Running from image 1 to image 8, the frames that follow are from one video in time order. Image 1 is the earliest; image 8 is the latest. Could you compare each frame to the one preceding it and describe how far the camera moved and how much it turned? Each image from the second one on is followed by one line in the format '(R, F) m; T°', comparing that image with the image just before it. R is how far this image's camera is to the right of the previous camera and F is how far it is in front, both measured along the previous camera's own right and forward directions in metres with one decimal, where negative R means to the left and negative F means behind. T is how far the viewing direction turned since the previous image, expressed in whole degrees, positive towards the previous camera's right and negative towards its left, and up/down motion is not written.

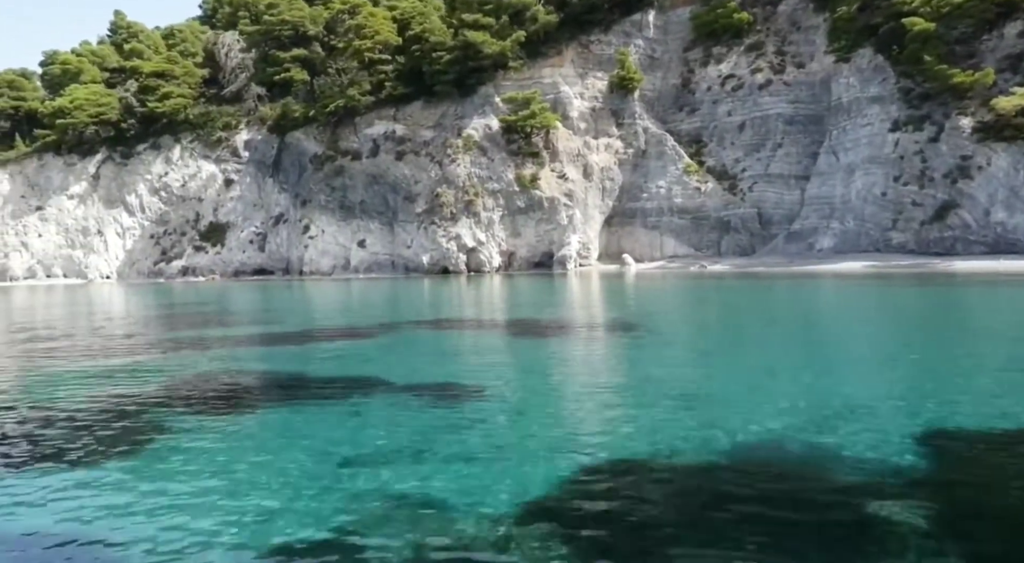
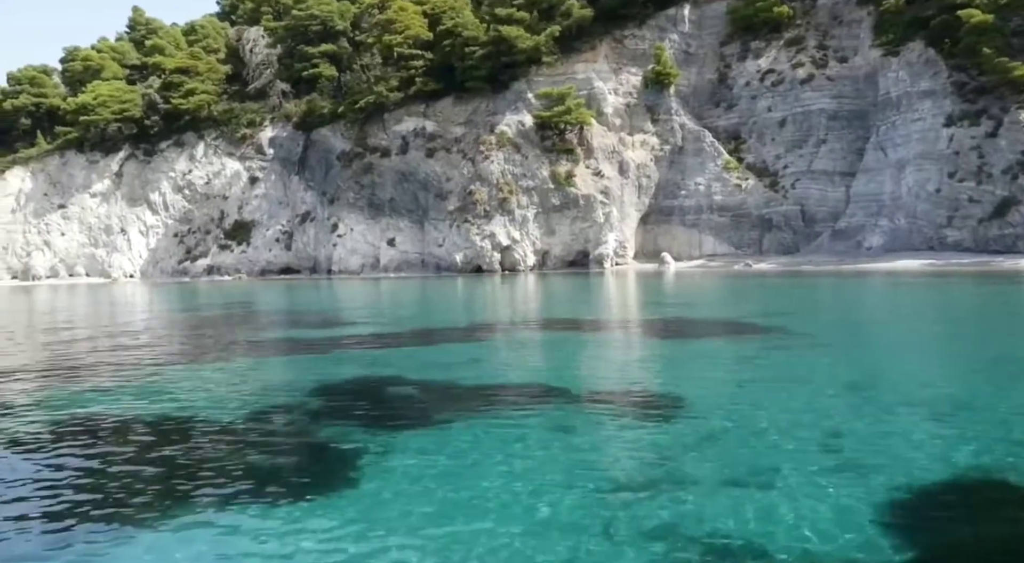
(-1.5, +0.7) m; 0°
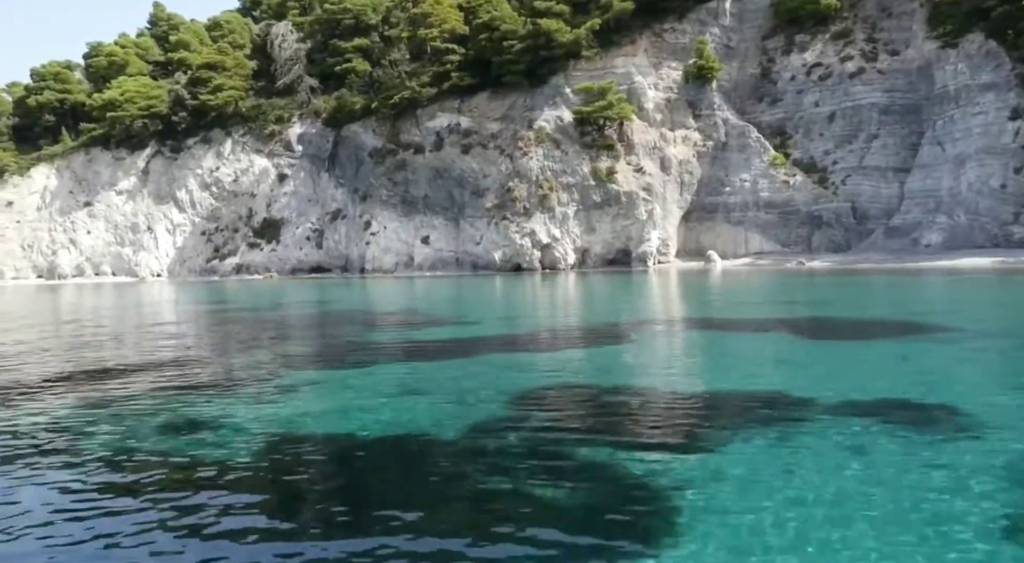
(-1.7, +0.8) m; 0°
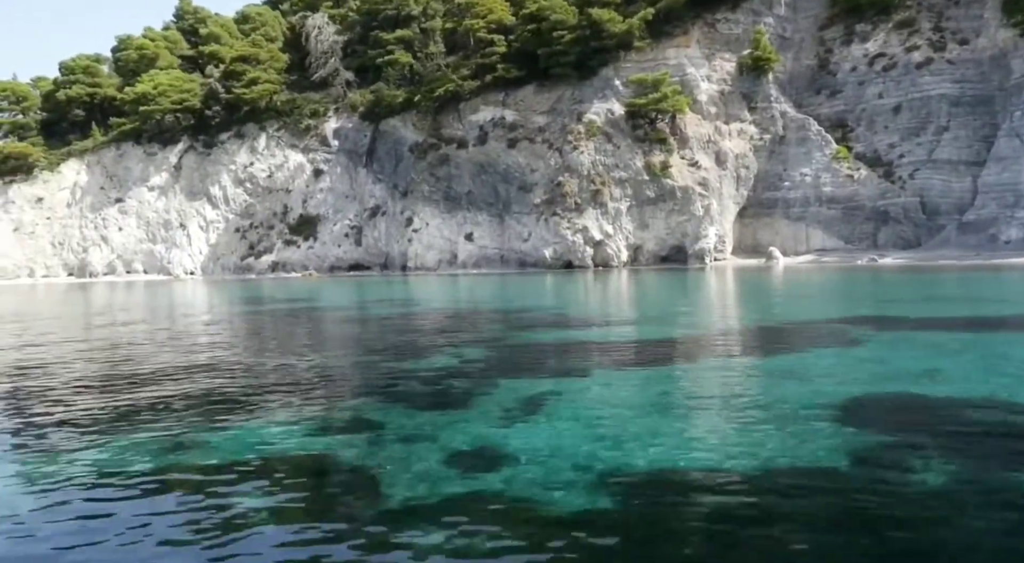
(-2.1, +1.2) m; 0°
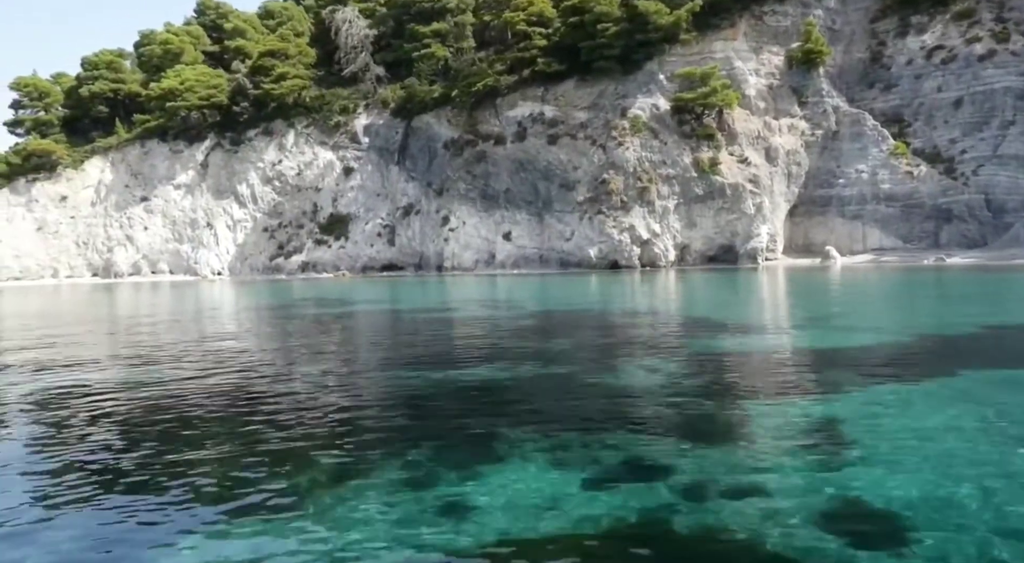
(-1.8, +1.3) m; 0°
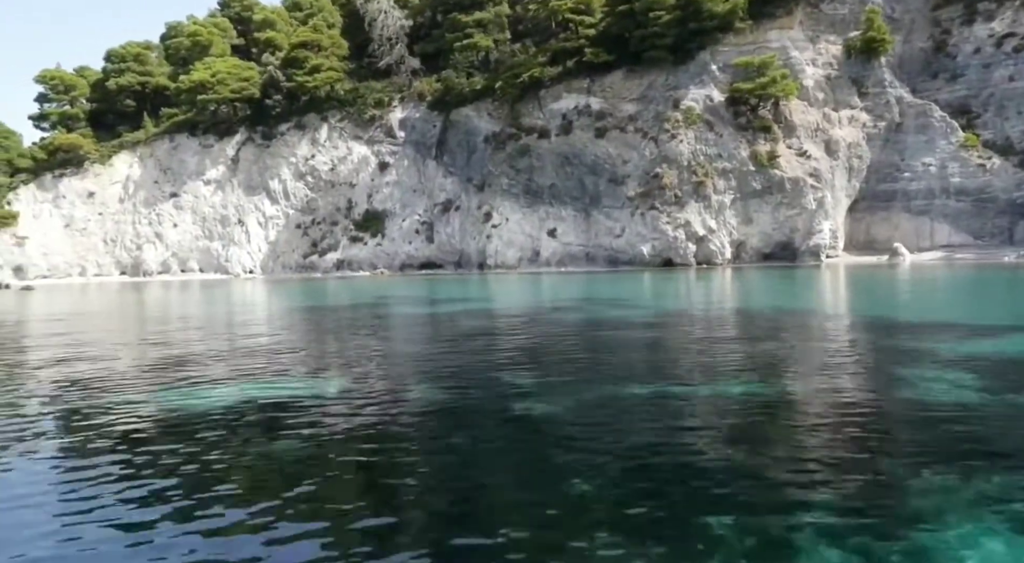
(-1.9, +1.4) m; 0°
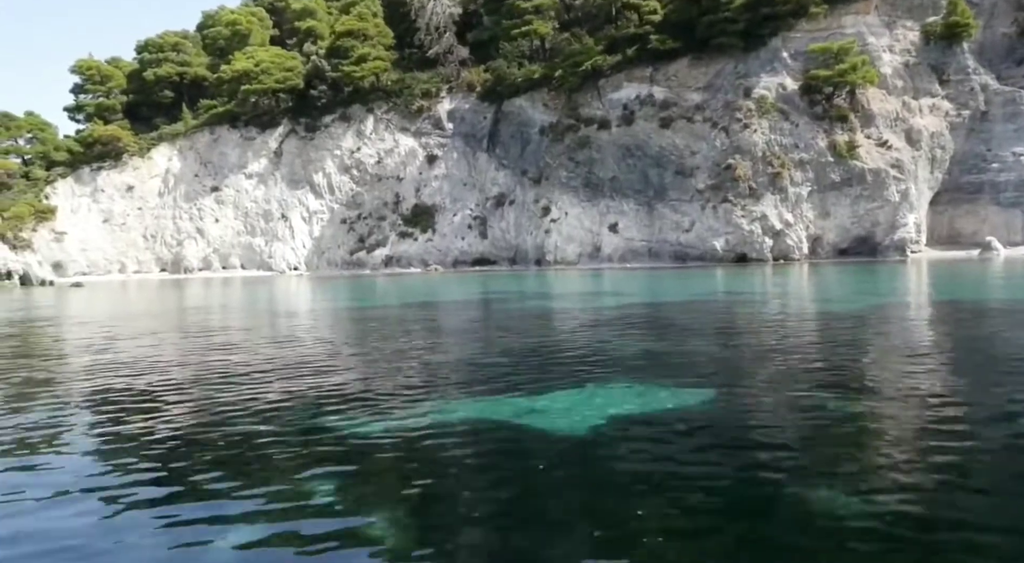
(-2.6, +1.6) m; 0°
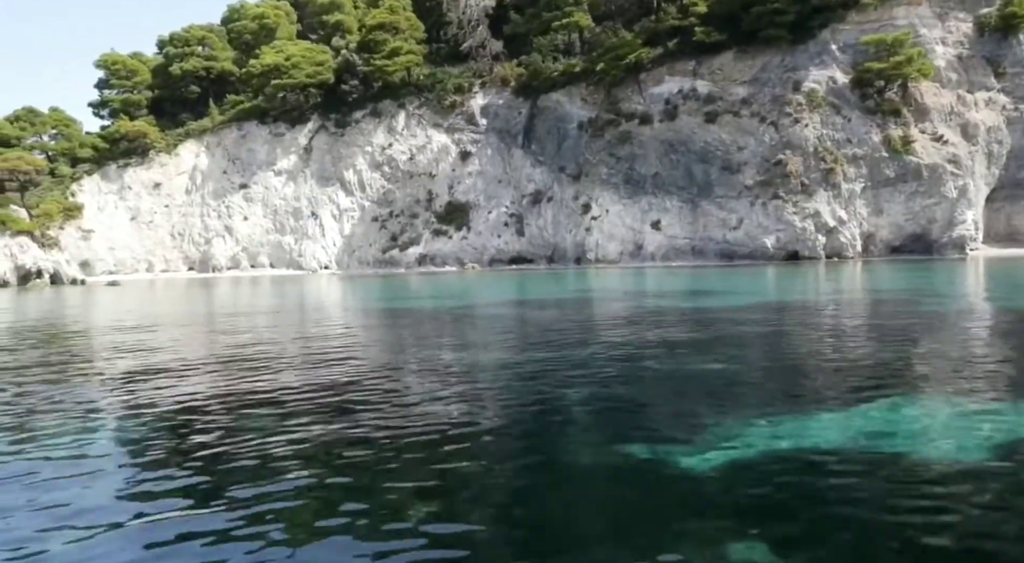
(-1.7, +1.0) m; 0°
